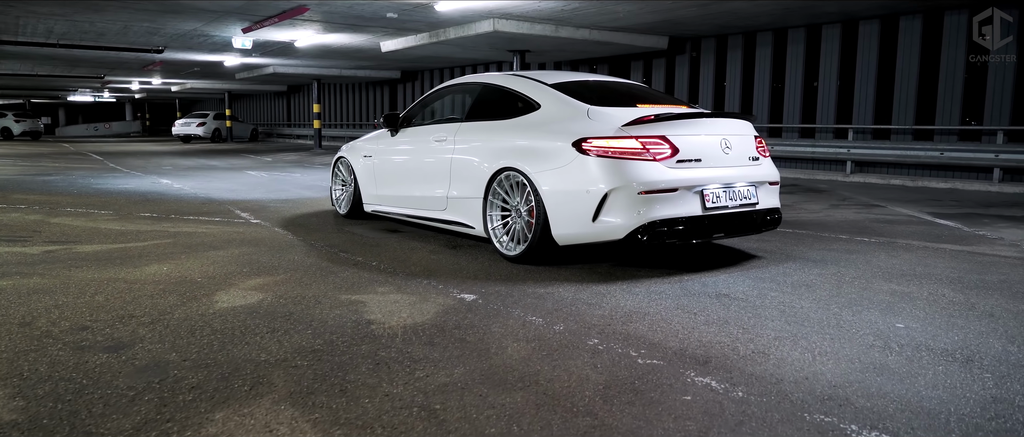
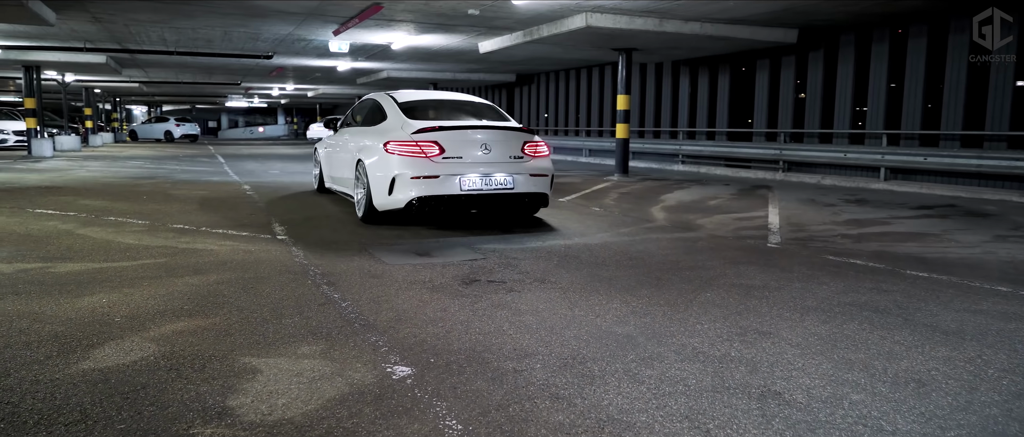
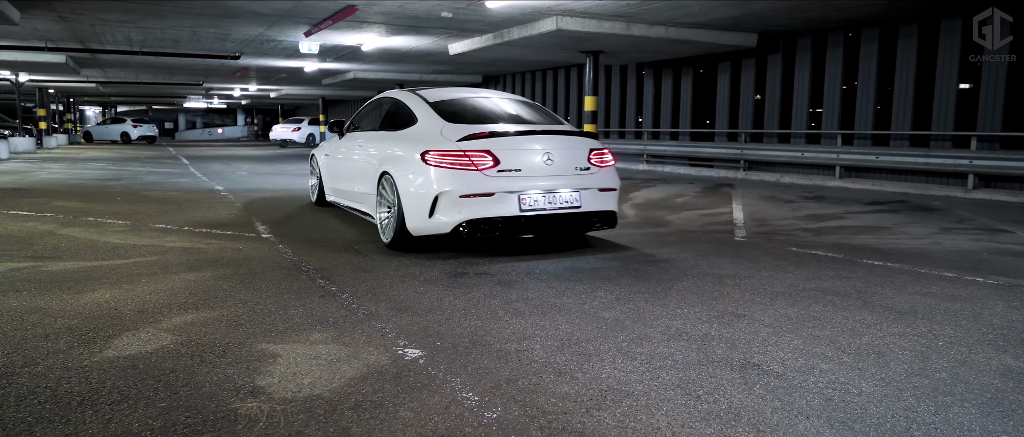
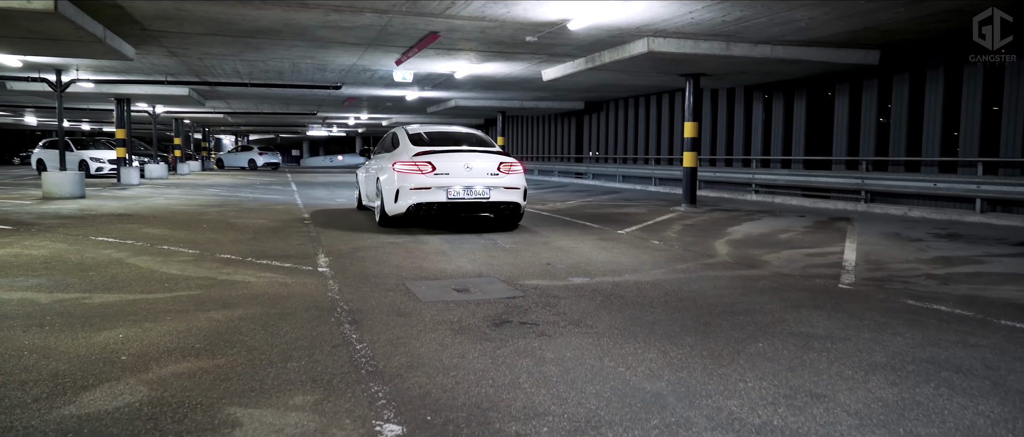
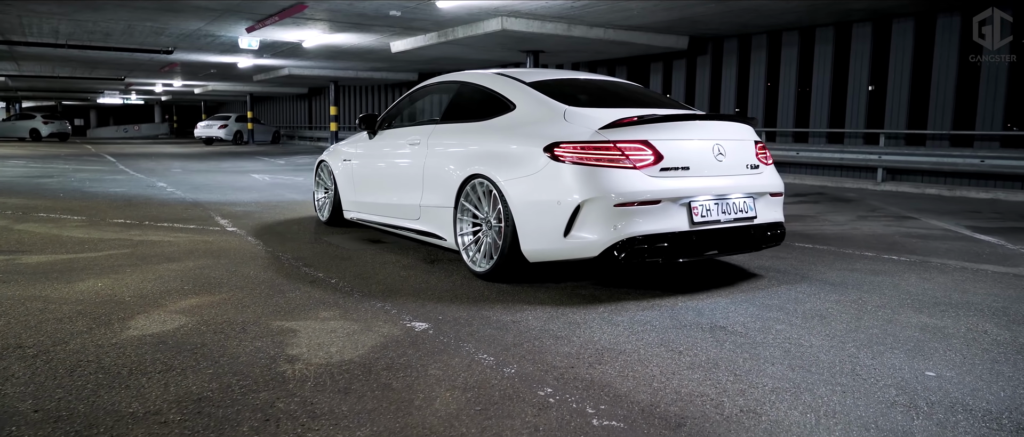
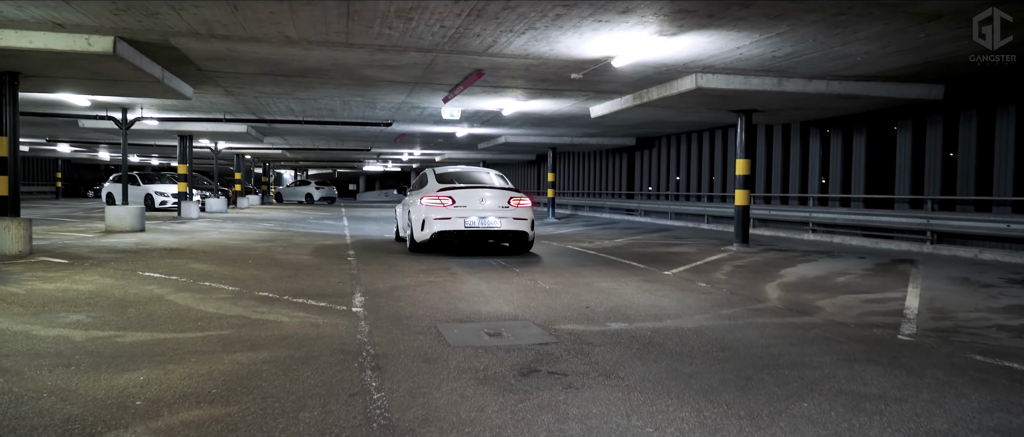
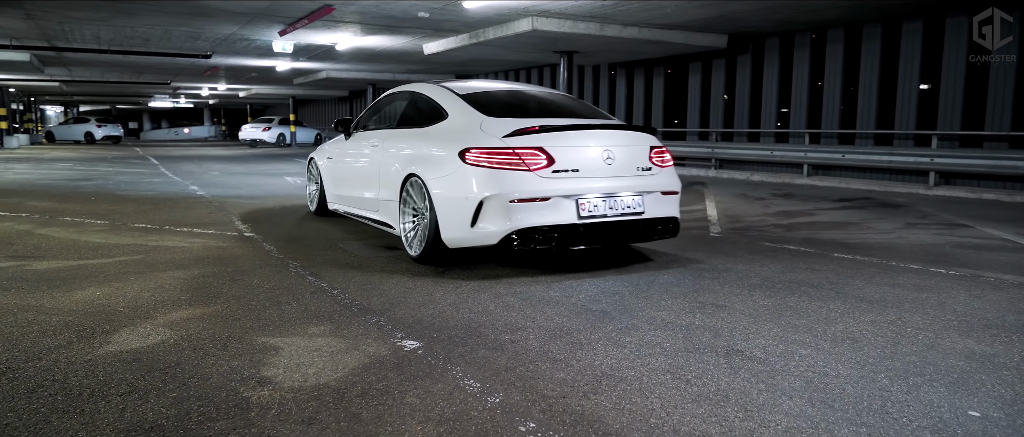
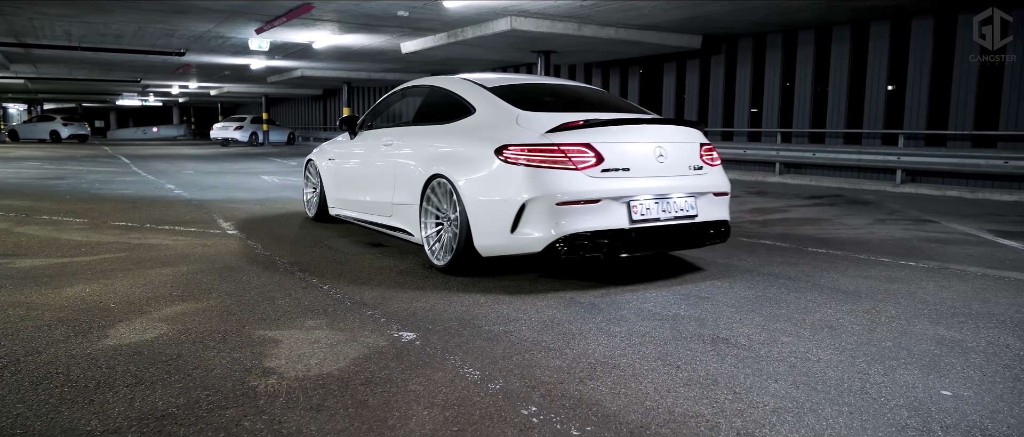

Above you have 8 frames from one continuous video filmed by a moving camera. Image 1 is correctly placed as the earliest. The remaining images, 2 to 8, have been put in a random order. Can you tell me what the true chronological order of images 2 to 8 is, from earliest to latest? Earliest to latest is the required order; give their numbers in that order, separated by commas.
5, 8, 7, 3, 2, 4, 6
